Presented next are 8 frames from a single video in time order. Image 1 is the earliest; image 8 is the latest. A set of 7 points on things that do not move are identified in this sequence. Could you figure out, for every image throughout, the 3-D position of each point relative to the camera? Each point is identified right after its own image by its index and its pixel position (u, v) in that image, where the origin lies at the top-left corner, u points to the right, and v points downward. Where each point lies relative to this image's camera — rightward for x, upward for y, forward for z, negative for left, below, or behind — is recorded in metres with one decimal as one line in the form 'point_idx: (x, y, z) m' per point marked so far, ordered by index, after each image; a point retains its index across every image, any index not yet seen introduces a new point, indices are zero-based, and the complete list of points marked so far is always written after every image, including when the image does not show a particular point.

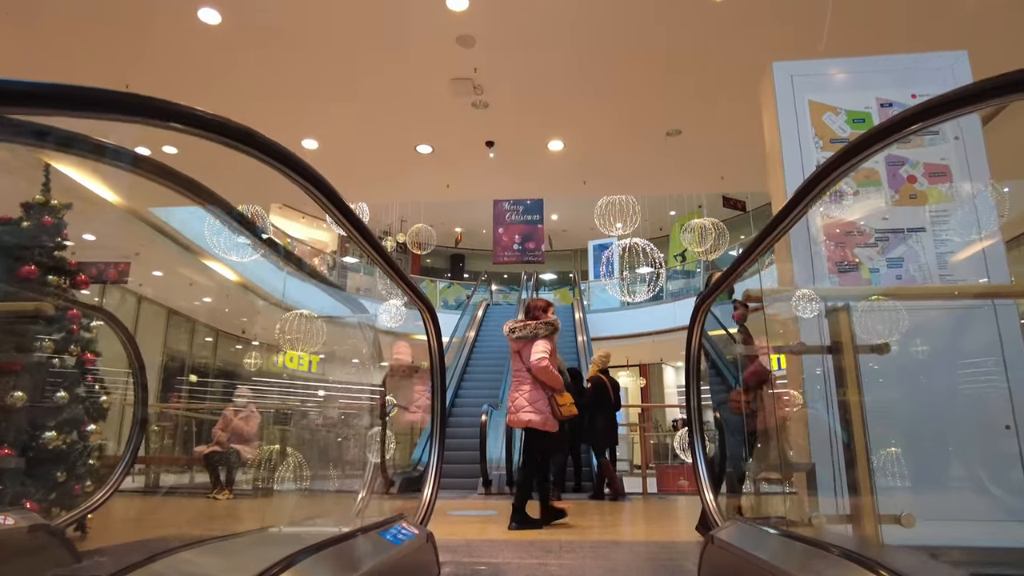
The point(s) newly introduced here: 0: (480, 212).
0: (-0.8, +1.8, +15.2) m
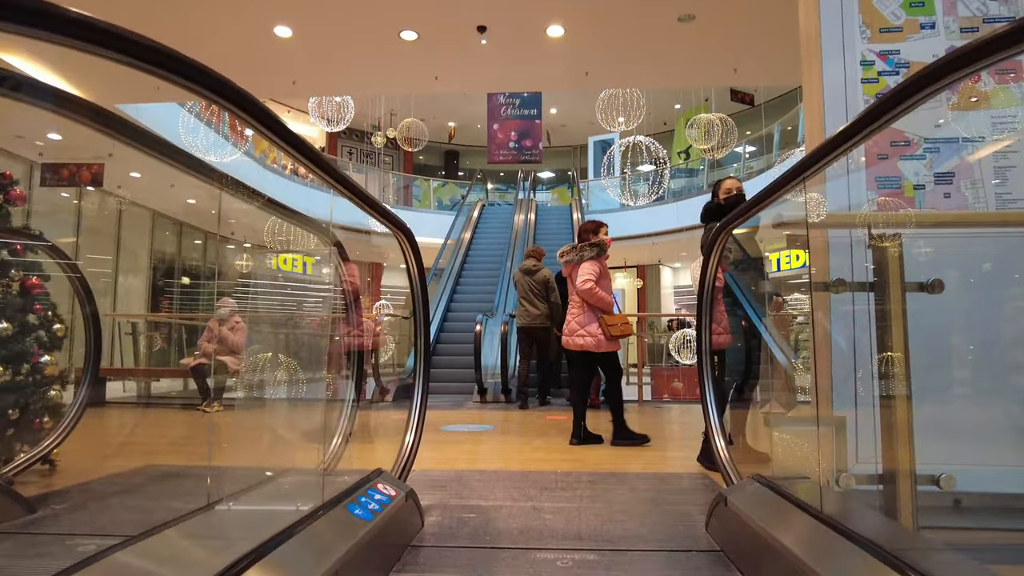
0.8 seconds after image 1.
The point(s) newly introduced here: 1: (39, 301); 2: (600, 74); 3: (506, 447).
0: (-0.9, +4.1, +14.5) m
1: (-1.6, 0.0, +2.1) m
2: (+0.9, +2.1, +6.3) m
3: (0.0, -0.8, +3.2) m
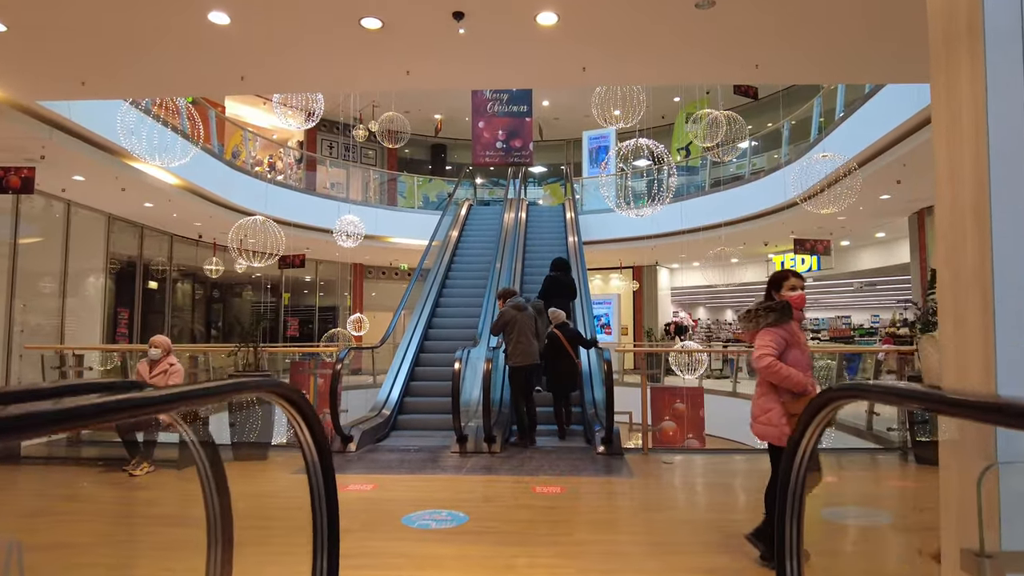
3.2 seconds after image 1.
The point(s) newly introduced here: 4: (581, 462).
0: (-1.1, +4.0, +13.6) m
1: (-1.6, -0.3, +1.3) m
2: (+0.7, +1.9, +5.5) m
3: (-0.1, -1.1, +2.4) m
4: (+0.5, -1.2, +4.5) m
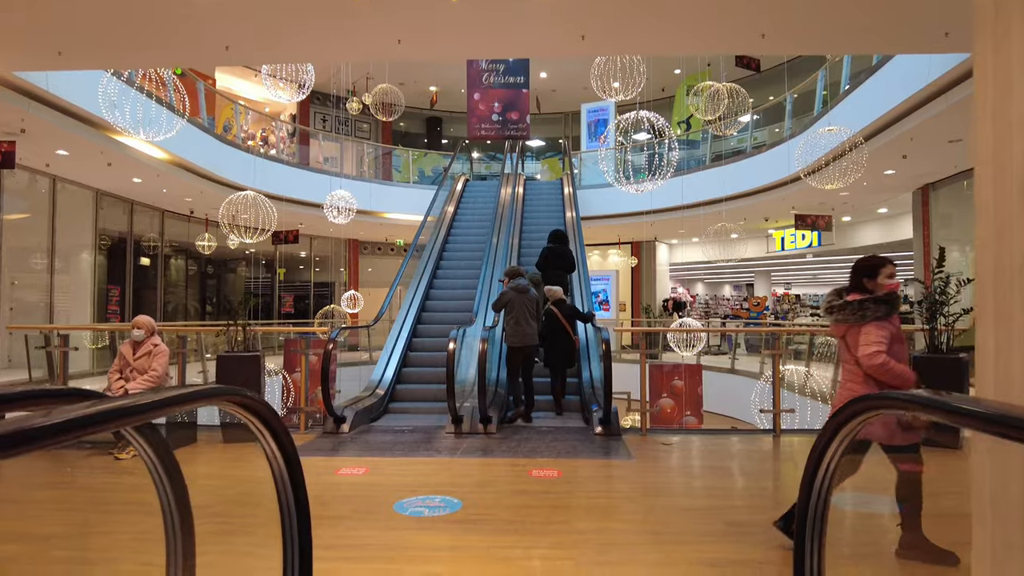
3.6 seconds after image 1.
0: (-1.2, +4.5, +13.3) m
1: (-1.7, -0.3, +1.2) m
2: (+0.7, +2.0, +5.3) m
3: (-0.1, -1.0, +2.3) m
4: (+0.4, -1.1, +4.4) m
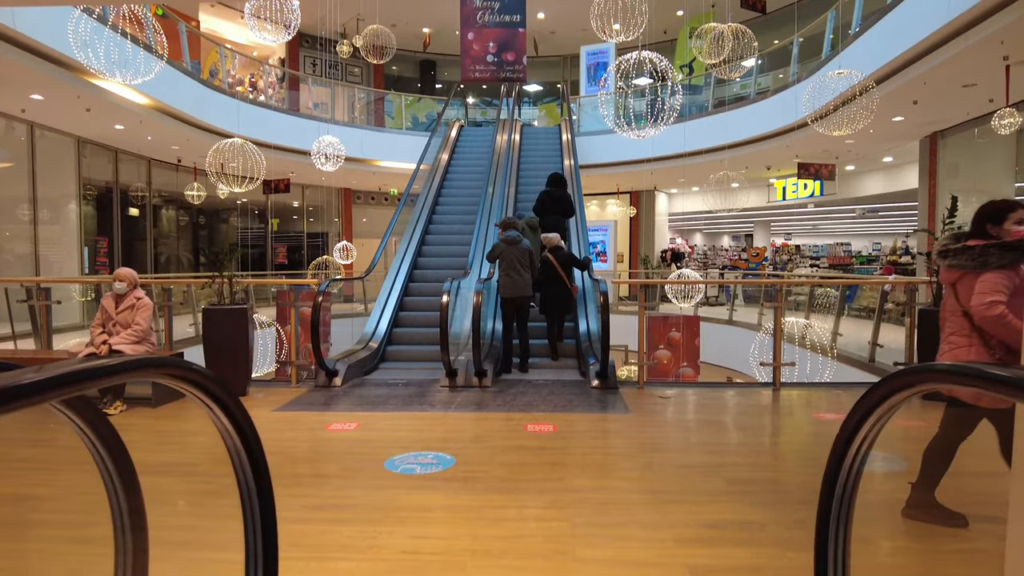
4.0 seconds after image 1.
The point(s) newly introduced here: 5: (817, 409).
0: (-1.2, +5.5, +12.8) m
1: (-1.7, -0.2, +1.1) m
2: (+0.7, +2.4, +5.0) m
3: (-0.2, -0.8, +2.2) m
4: (+0.4, -0.7, +4.3) m
5: (+2.0, -0.8, +4.2) m
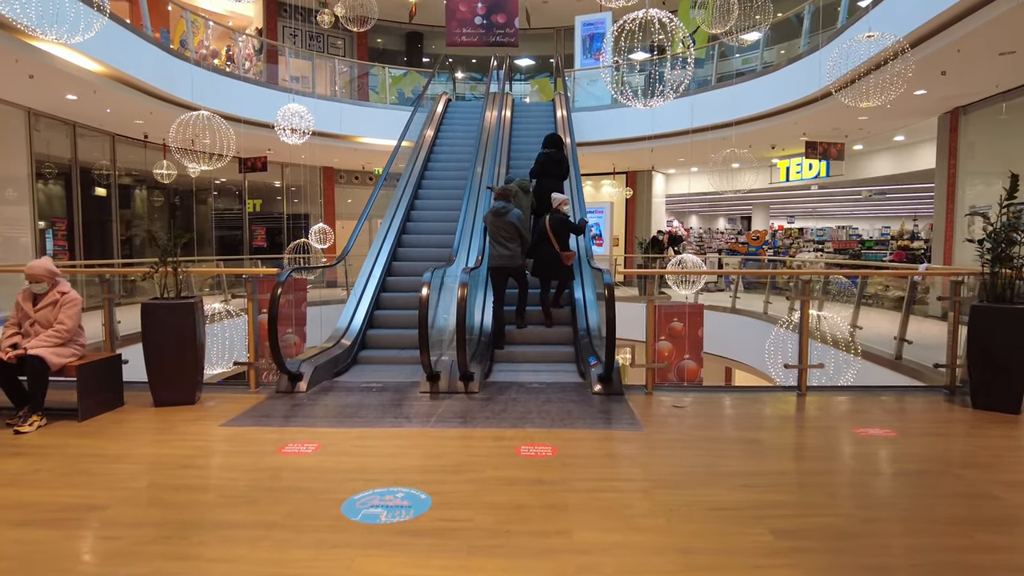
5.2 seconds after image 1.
0: (-1.4, +5.8, +12.0) m
1: (-1.7, -0.3, +0.5) m
2: (+0.6, +2.5, +4.3) m
3: (-0.2, -0.8, +1.7) m
4: (+0.4, -0.7, +3.7) m
5: (+1.9, -0.8, +3.7) m
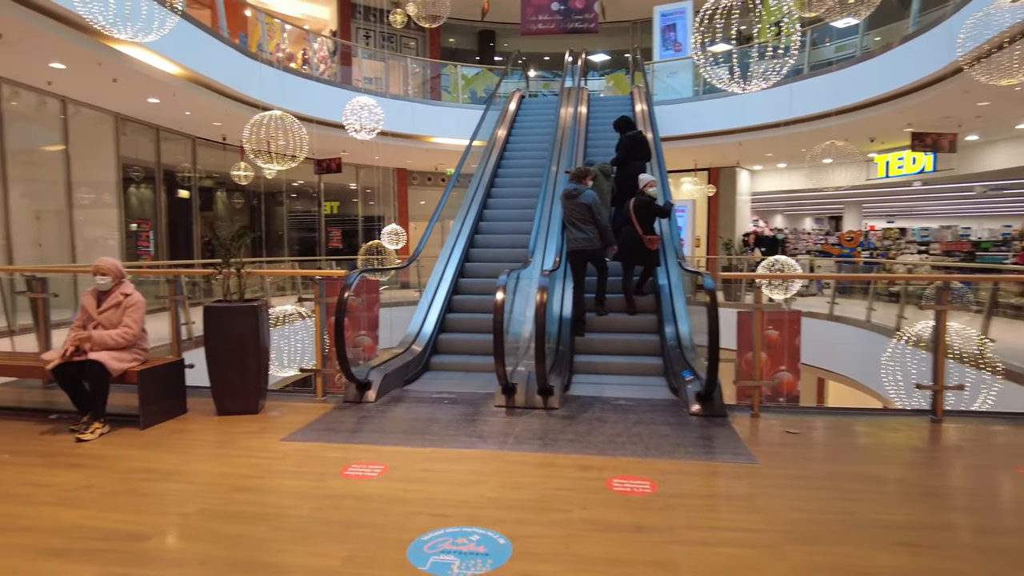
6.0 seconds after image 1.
0: (0.0, +5.7, +11.7) m
1: (-1.6, -0.3, +0.2) m
2: (+1.1, +2.5, +3.8) m
3: (0.0, -0.9, +1.3) m
4: (+0.8, -0.7, +3.3) m
5: (+2.4, -0.8, +3.0) m
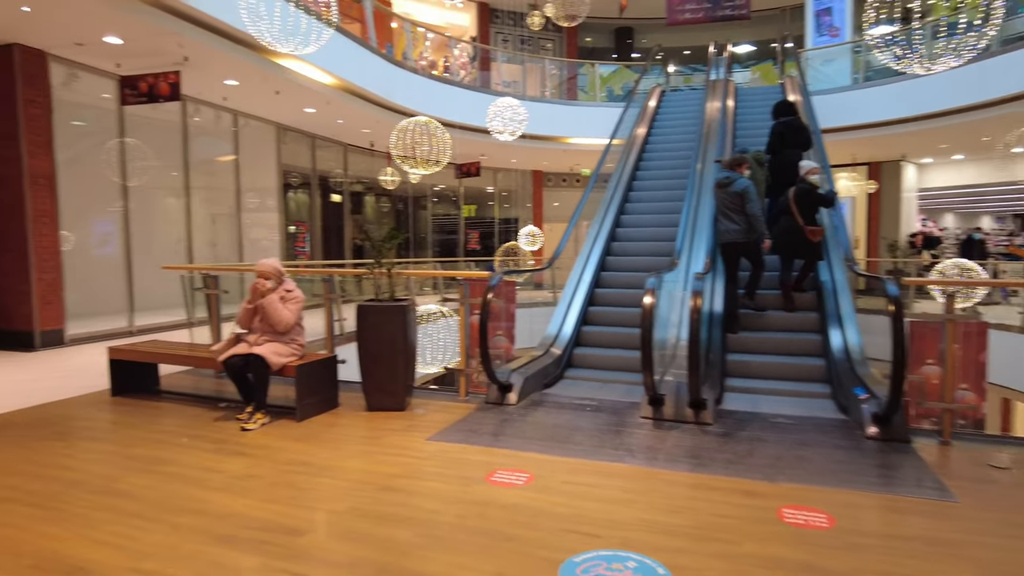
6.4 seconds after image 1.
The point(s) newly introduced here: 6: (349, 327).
0: (+2.4, +5.7, +11.4) m
1: (-1.4, -0.3, +0.4) m
2: (+2.0, +2.4, +3.4) m
3: (+0.3, -0.9, +1.1) m
4: (+1.5, -0.7, +2.9) m
5: (+3.0, -0.8, +2.4) m
6: (-1.1, -0.3, +4.4) m
